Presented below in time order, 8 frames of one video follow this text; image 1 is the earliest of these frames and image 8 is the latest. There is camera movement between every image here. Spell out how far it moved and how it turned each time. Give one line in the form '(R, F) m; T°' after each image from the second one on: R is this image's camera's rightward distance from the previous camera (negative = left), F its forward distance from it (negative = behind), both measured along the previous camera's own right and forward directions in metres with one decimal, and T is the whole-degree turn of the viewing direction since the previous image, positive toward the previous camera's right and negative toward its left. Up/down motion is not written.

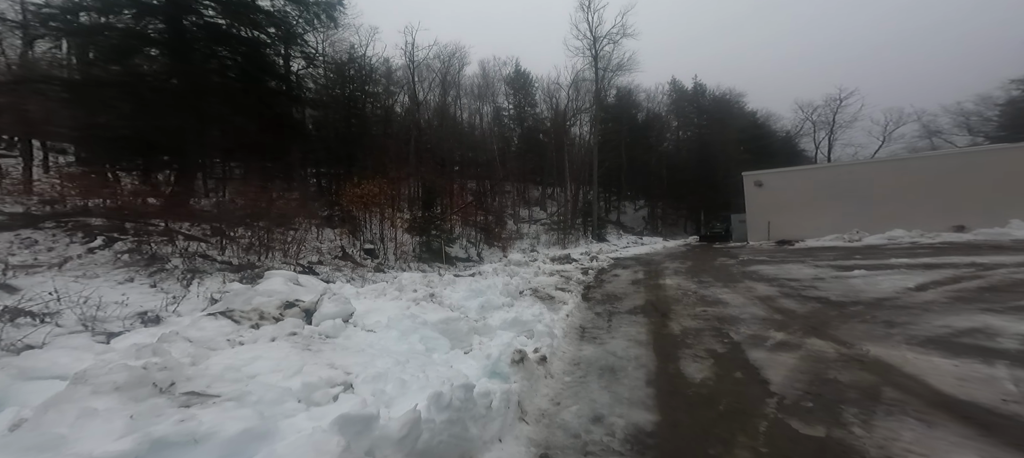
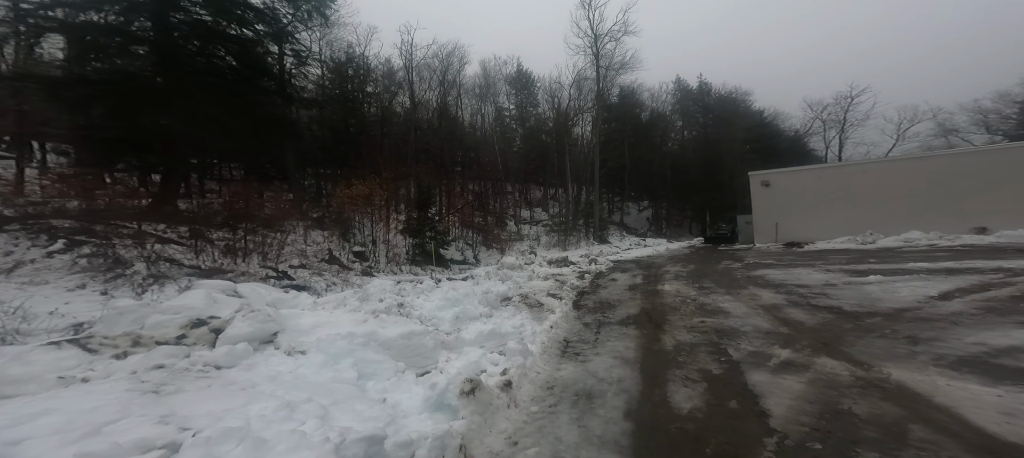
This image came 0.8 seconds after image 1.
(+0.4, +0.6) m; -1°
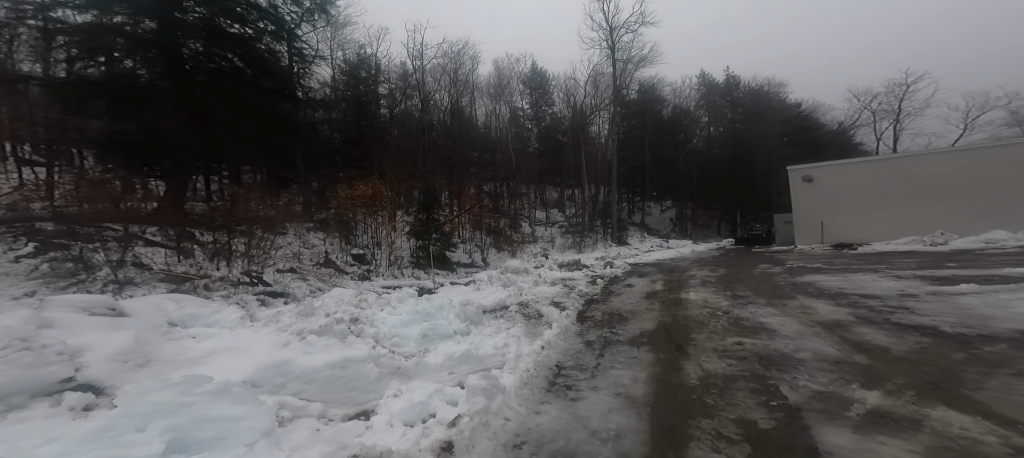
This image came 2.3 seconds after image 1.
(+0.5, +1.2) m; -4°
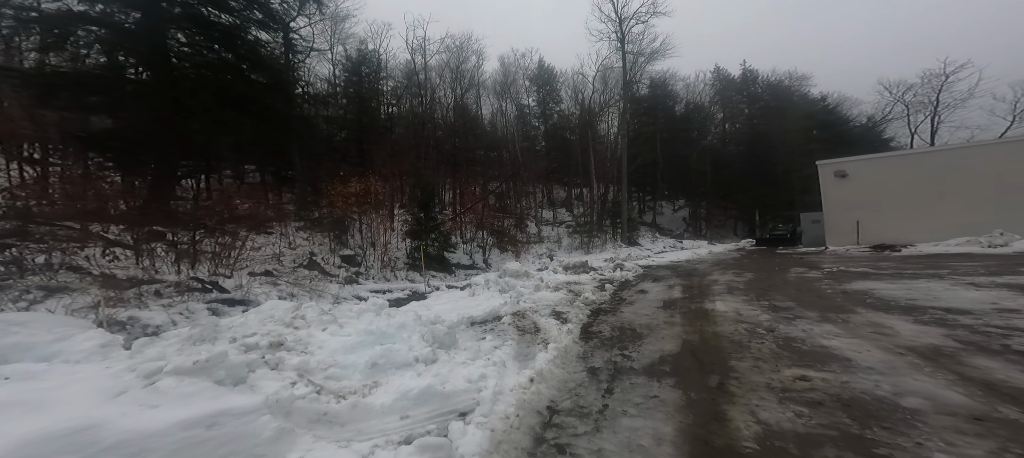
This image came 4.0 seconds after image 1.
(+0.3, +1.2) m; -2°
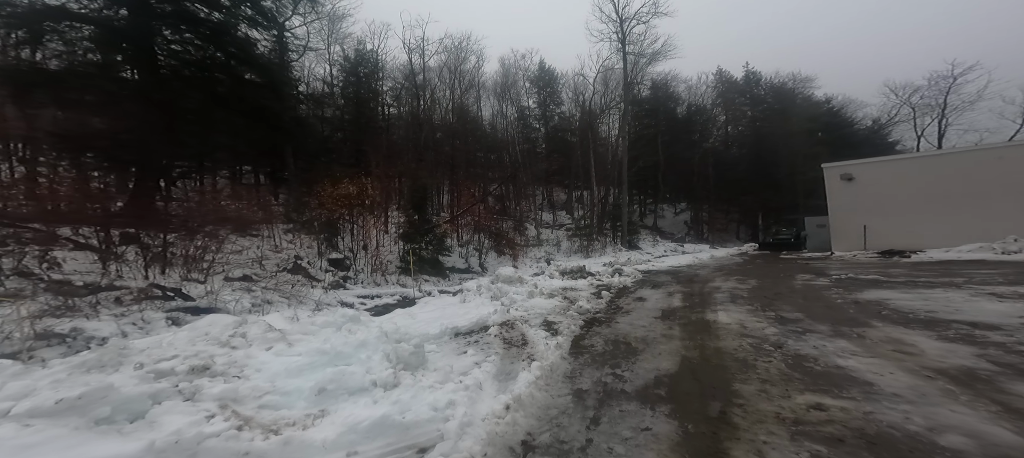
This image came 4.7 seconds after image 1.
(+0.2, +0.5) m; 0°
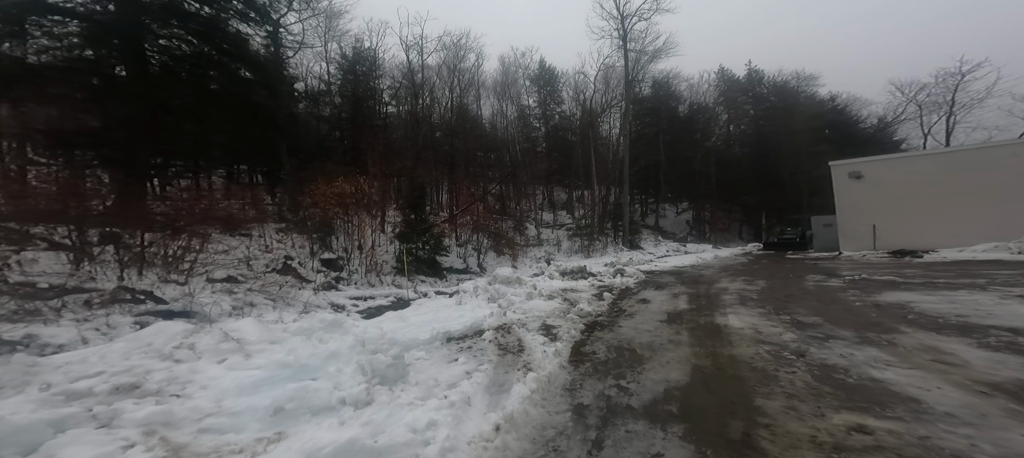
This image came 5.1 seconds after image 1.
(+0.1, +0.4) m; 0°
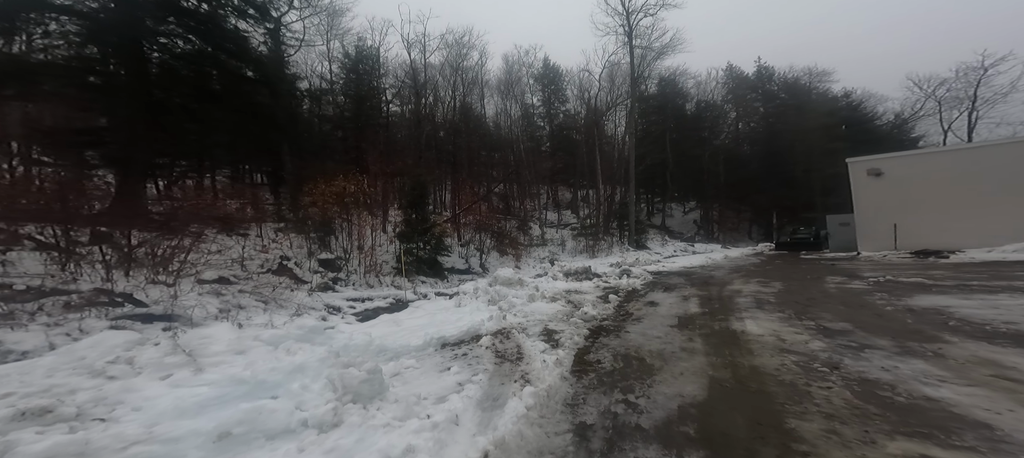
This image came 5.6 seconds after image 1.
(+0.1, +0.4) m; -1°
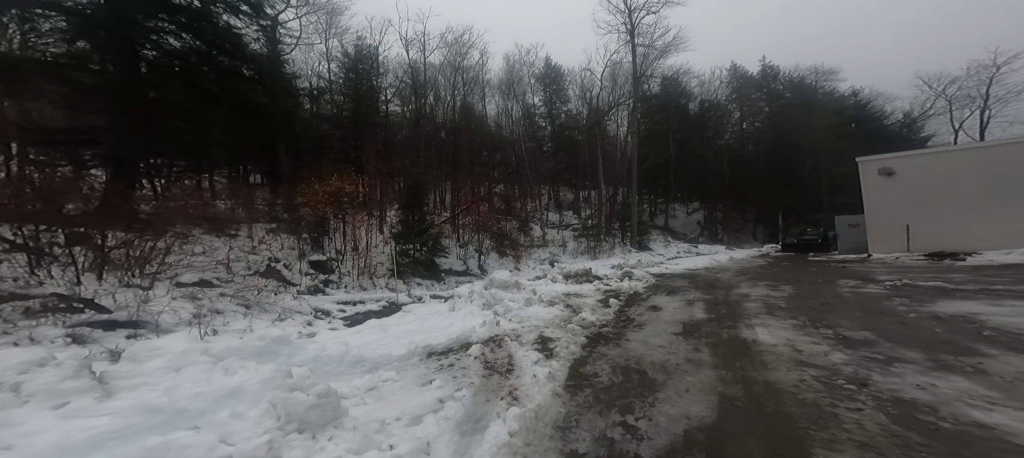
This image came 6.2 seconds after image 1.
(+0.1, +0.4) m; 0°
